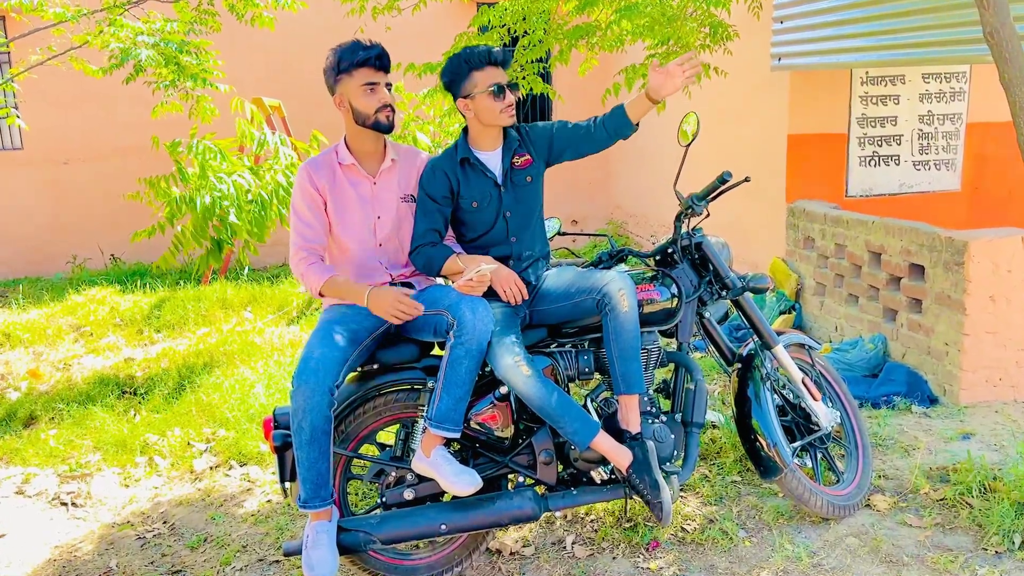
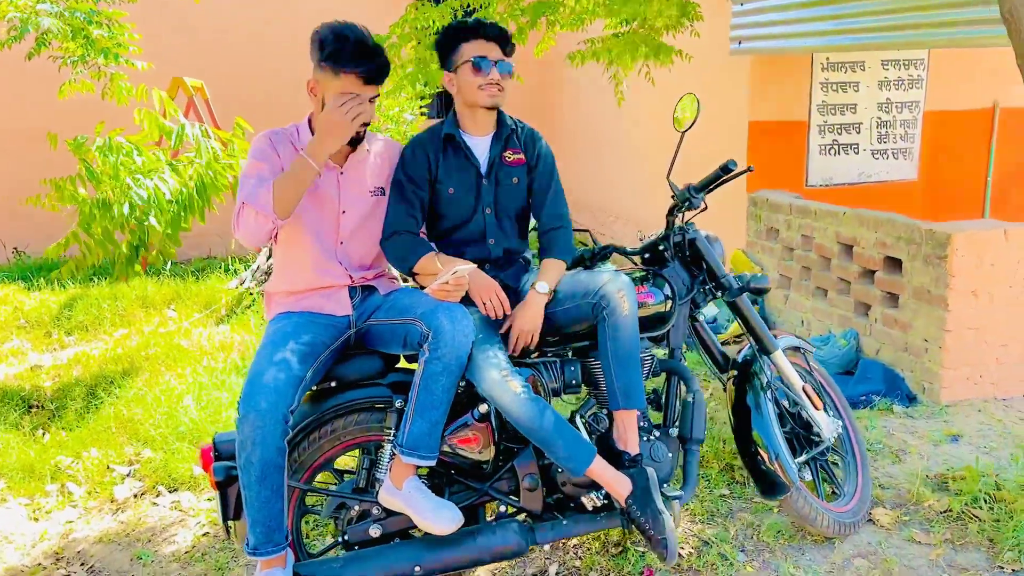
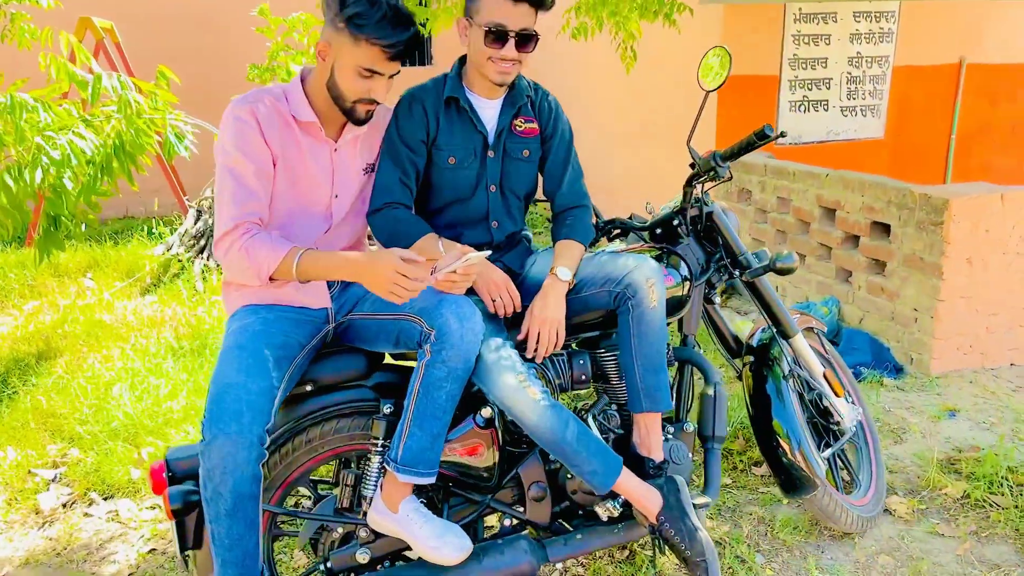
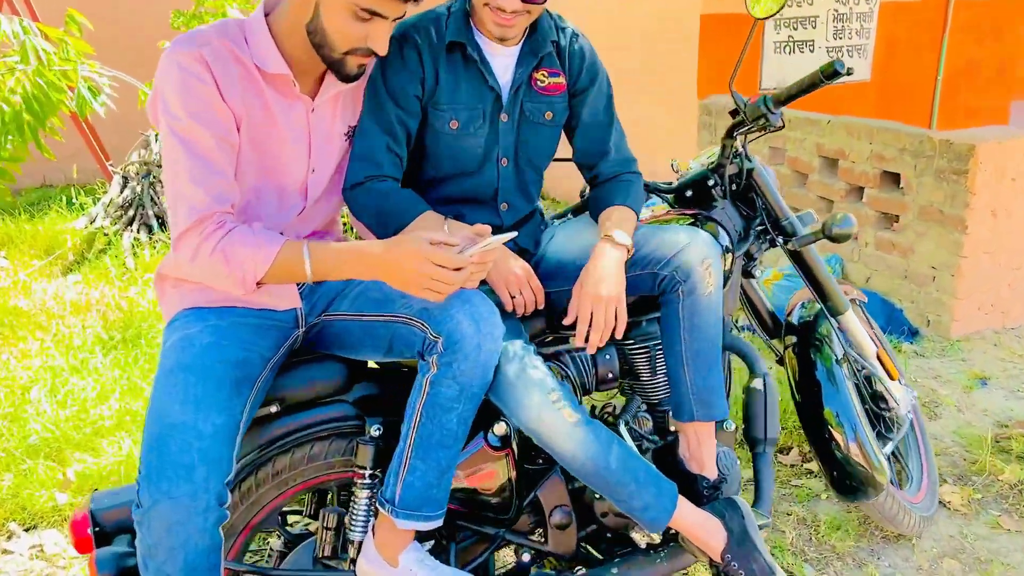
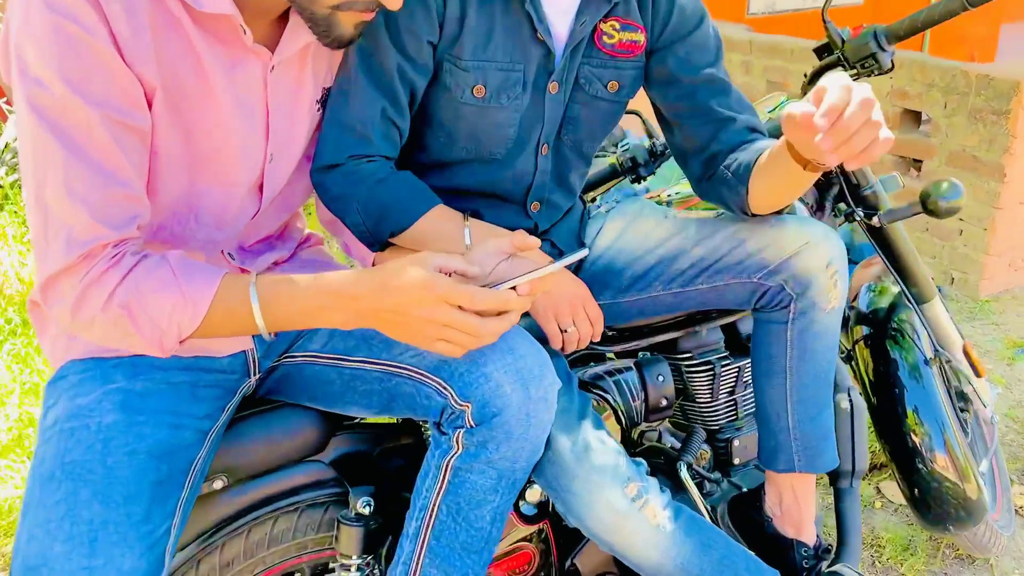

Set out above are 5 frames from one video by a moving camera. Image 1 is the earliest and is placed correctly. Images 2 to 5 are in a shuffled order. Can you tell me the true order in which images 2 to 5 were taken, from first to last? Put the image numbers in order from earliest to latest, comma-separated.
2, 3, 4, 5
